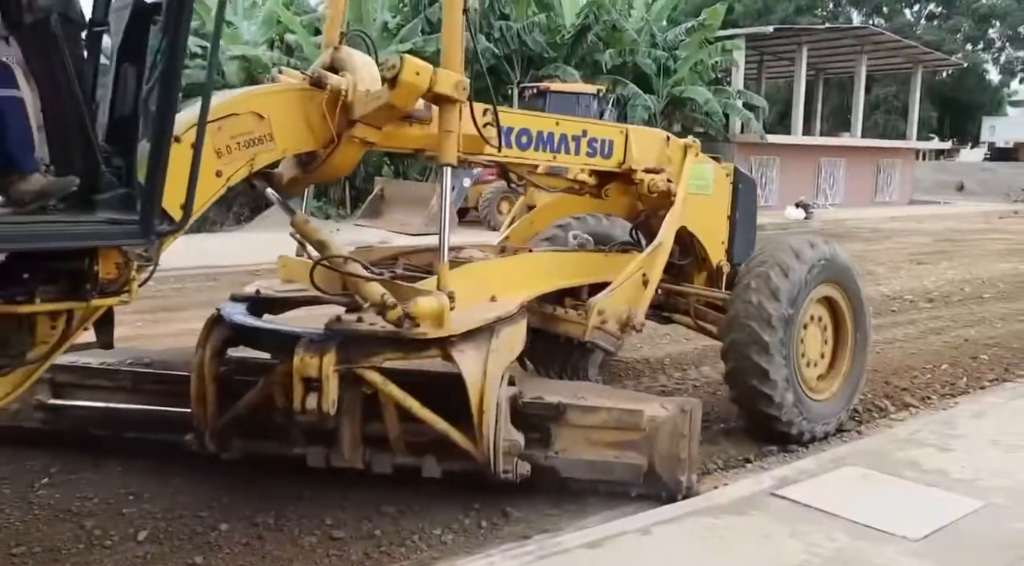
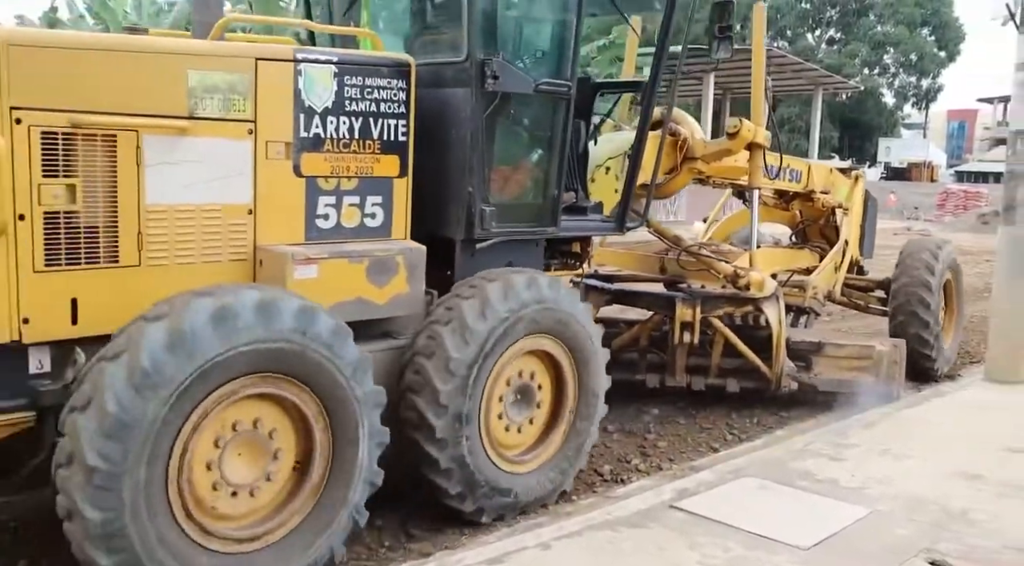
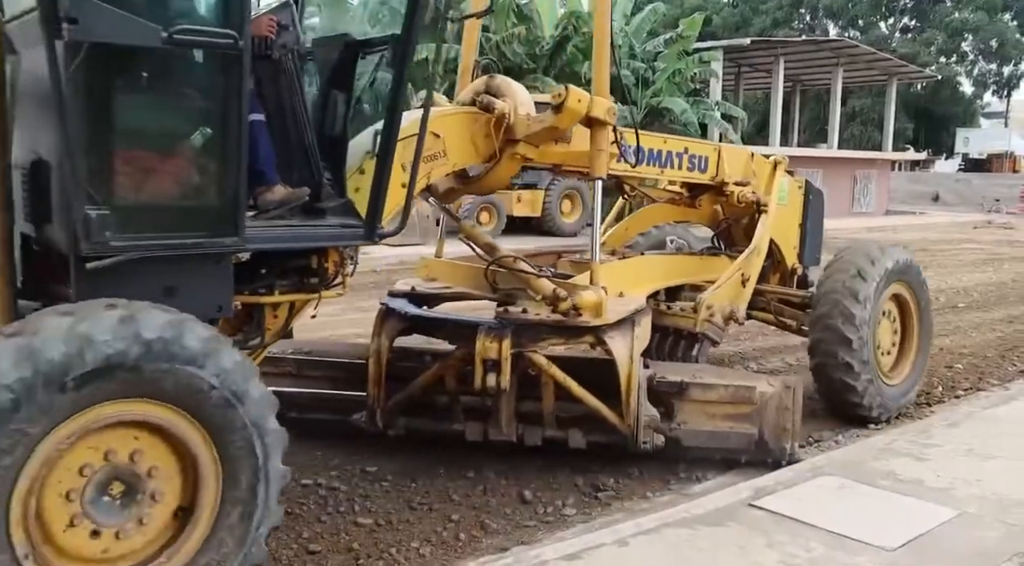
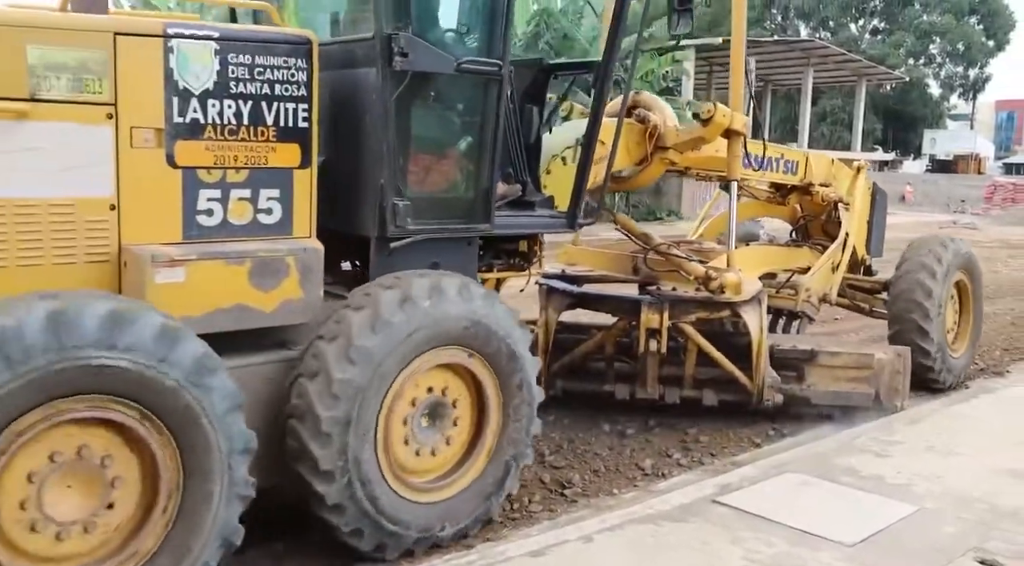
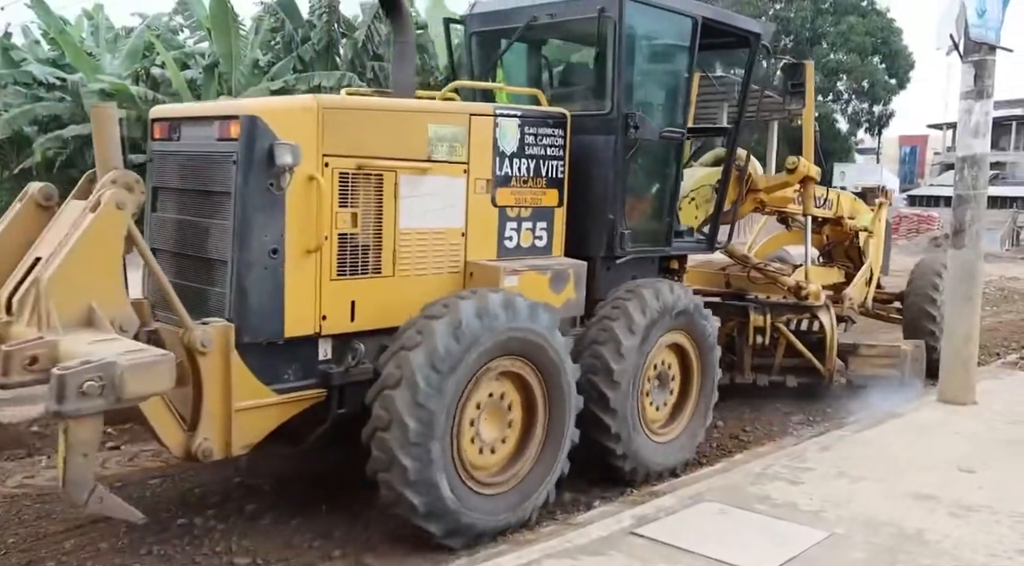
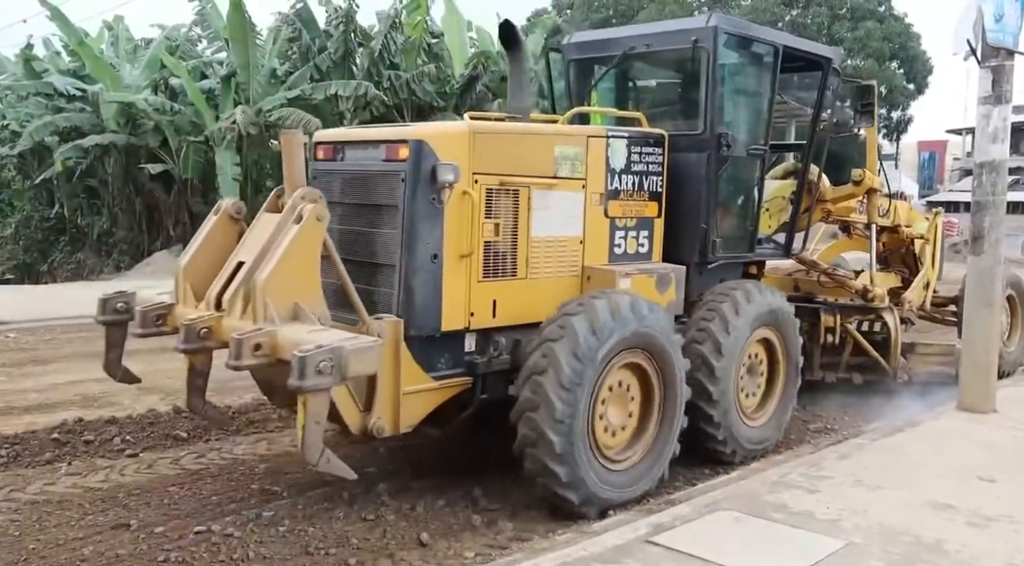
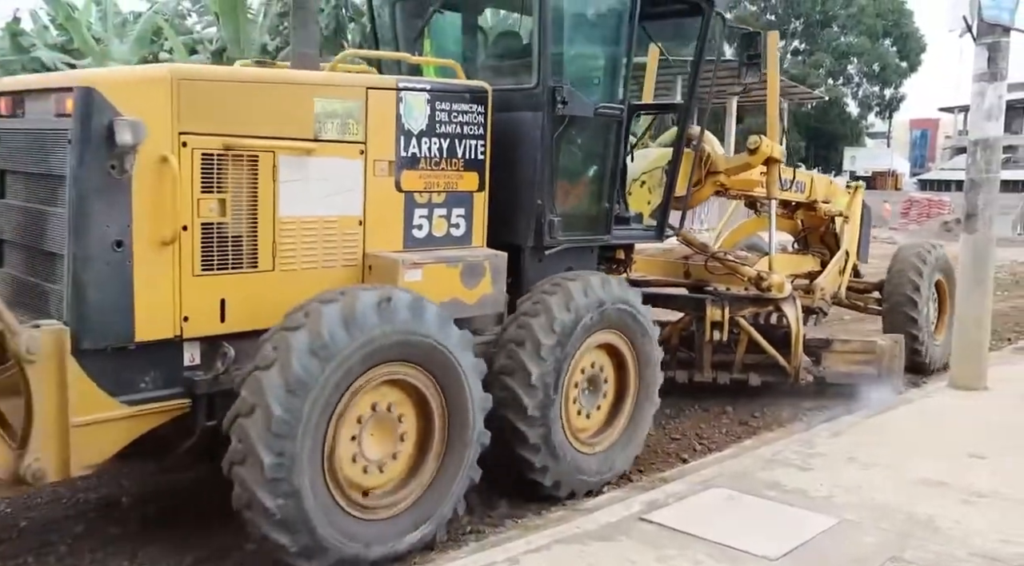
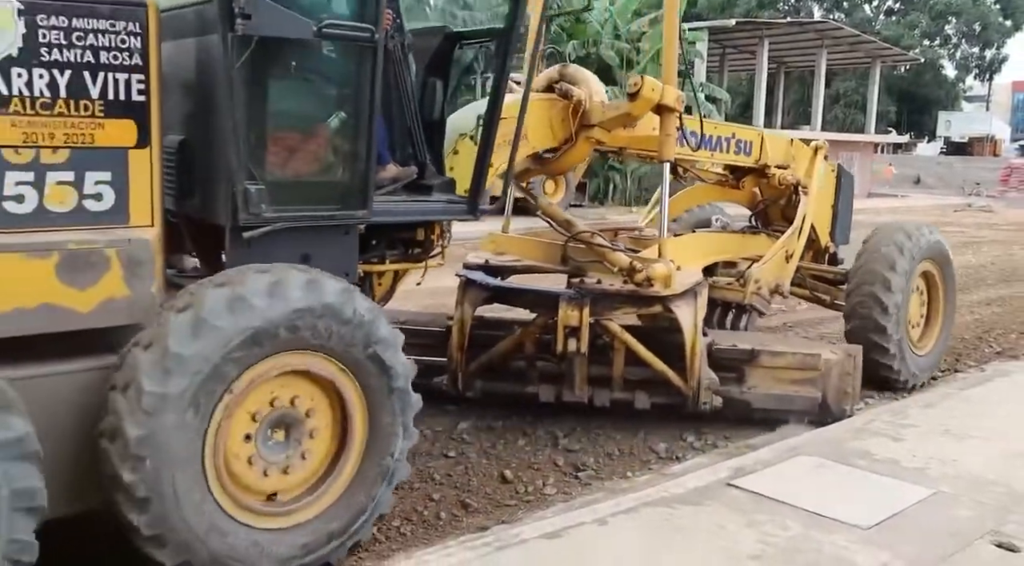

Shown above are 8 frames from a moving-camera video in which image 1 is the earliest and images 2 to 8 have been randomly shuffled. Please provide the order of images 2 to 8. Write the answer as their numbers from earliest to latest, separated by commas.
3, 8, 4, 2, 7, 5, 6
